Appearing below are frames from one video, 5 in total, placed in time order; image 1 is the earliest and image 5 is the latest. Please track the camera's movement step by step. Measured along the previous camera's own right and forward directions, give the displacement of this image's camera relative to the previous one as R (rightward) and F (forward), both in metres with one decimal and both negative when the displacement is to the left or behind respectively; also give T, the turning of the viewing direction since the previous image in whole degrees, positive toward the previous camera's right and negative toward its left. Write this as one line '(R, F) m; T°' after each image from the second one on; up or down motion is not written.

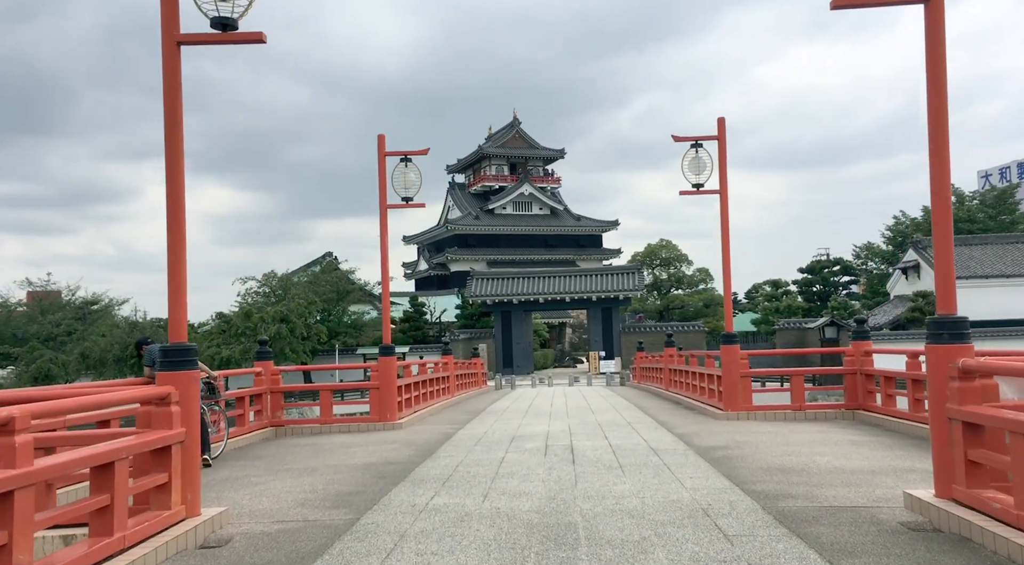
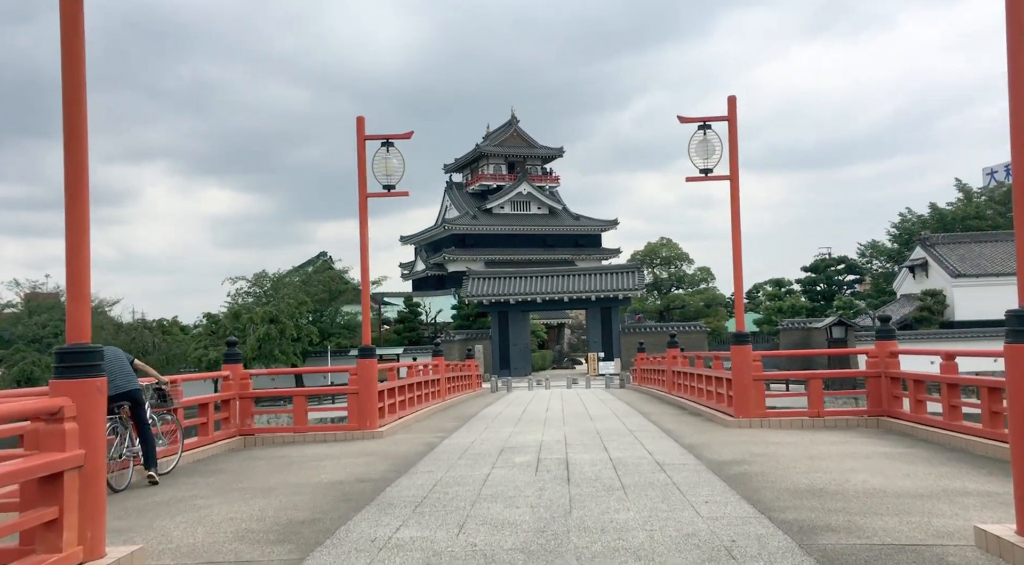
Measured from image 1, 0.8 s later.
(+0.1, +1.1) m; 0°
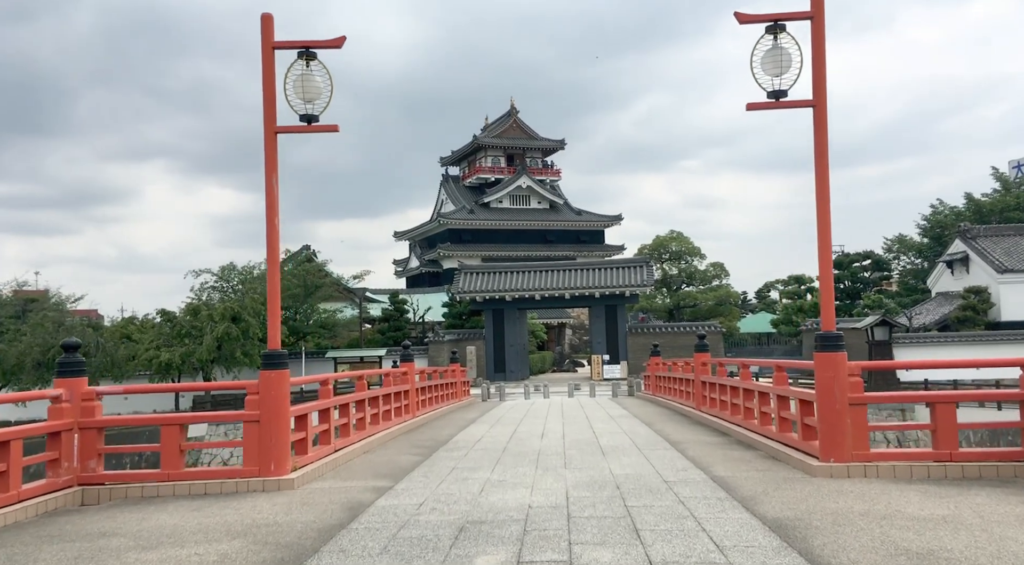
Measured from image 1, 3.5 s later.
(+0.2, +3.8) m; 0°
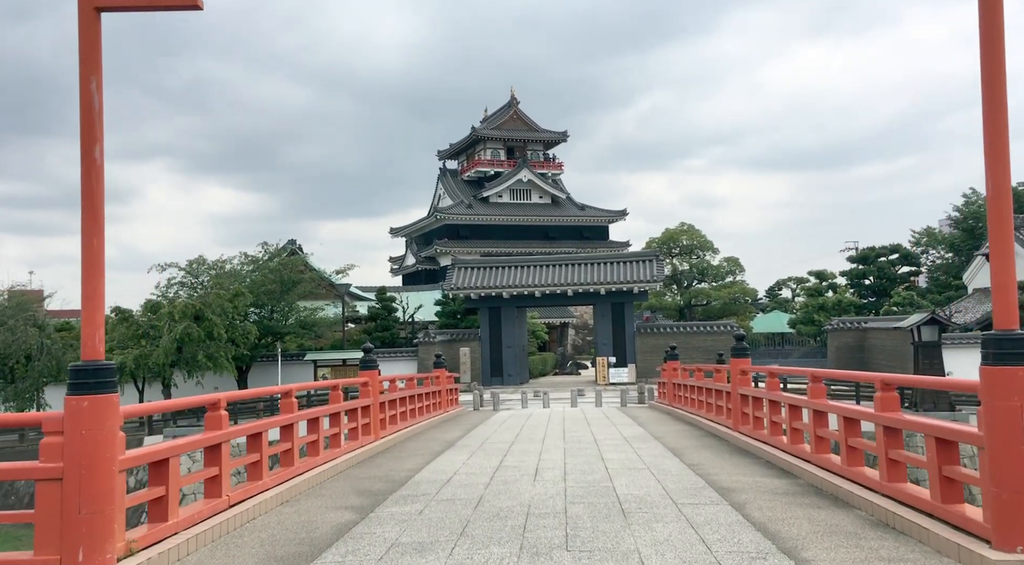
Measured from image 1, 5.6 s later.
(+0.2, +3.1) m; 0°
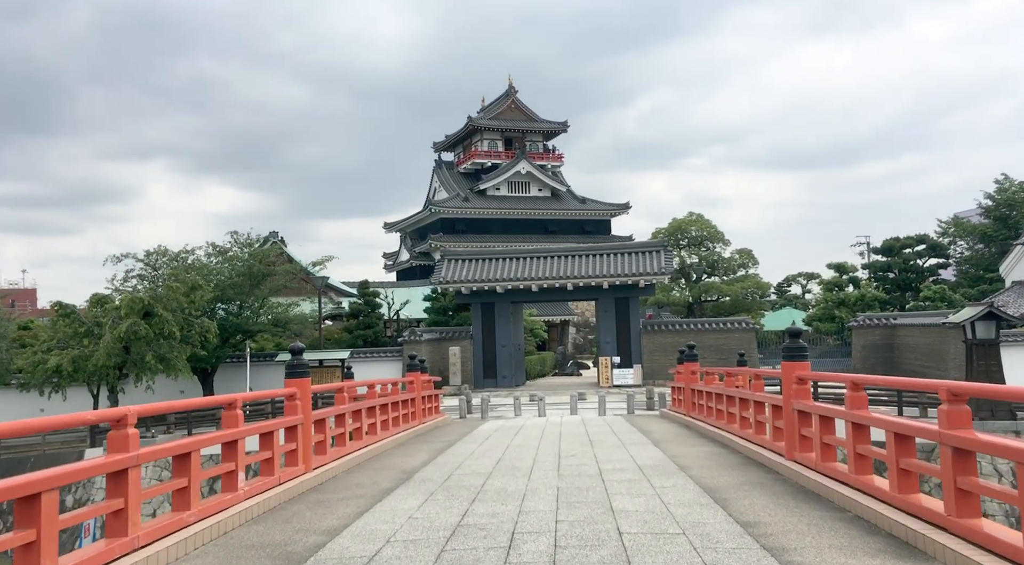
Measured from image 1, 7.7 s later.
(+0.3, +3.0) m; 0°
